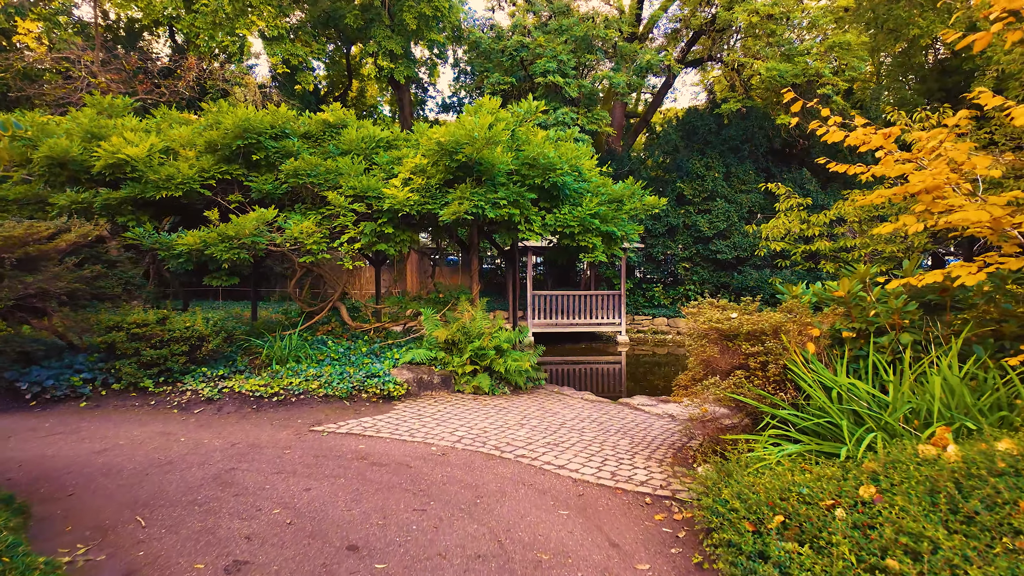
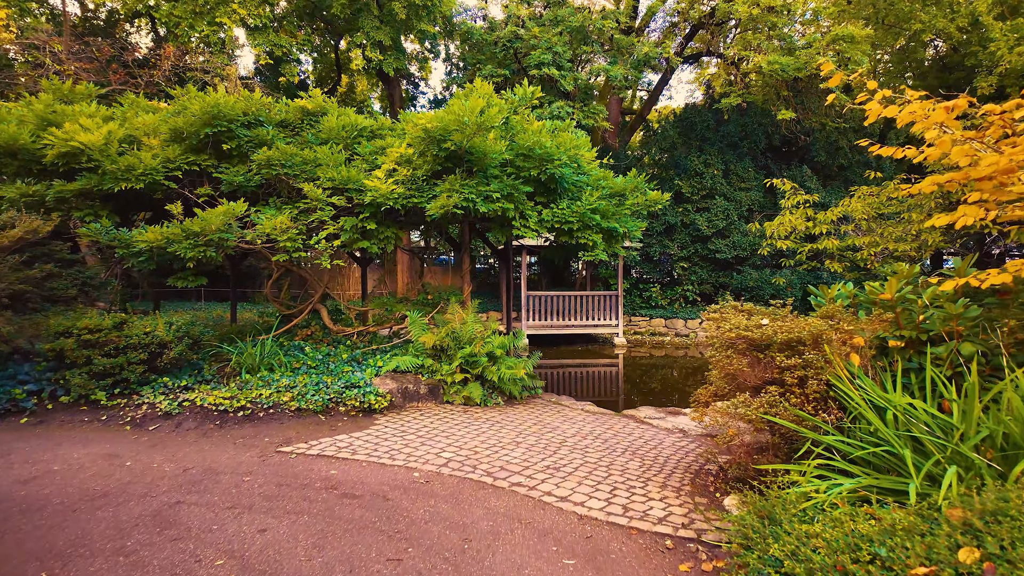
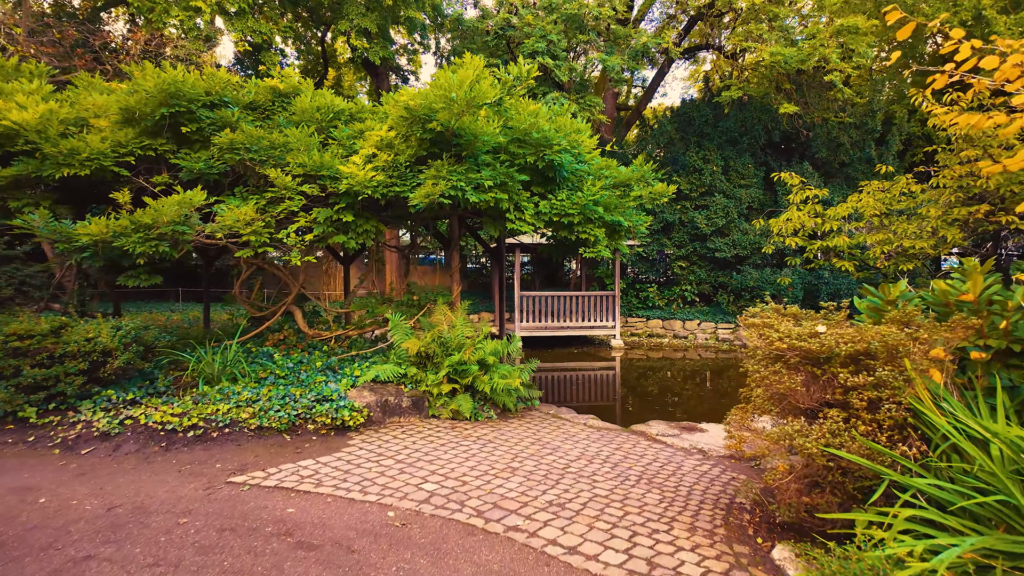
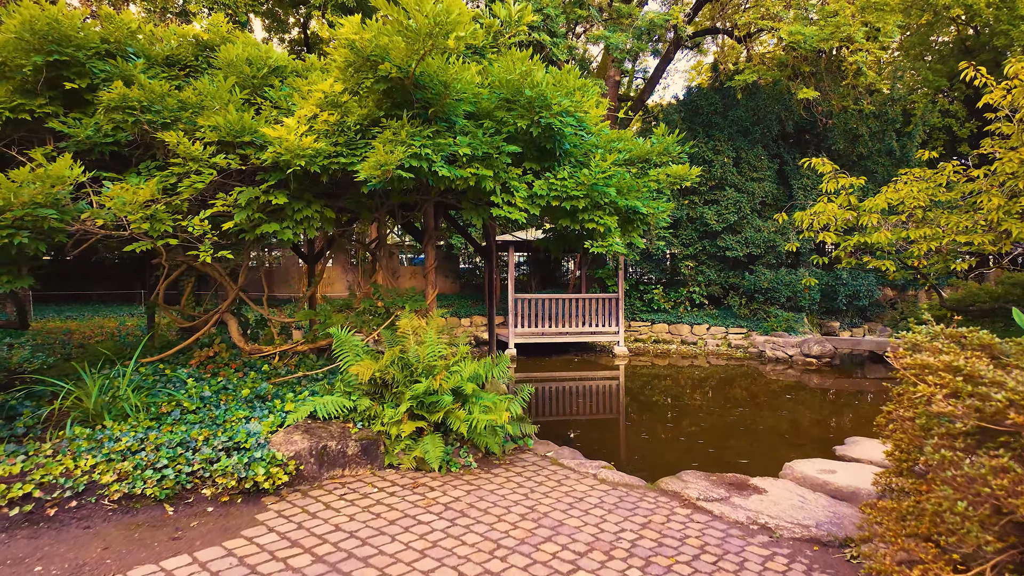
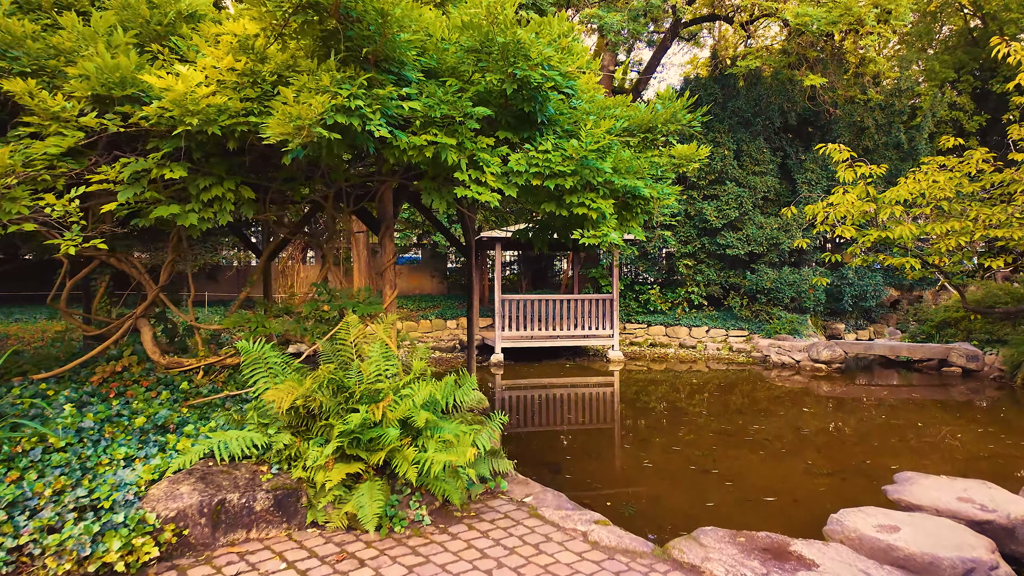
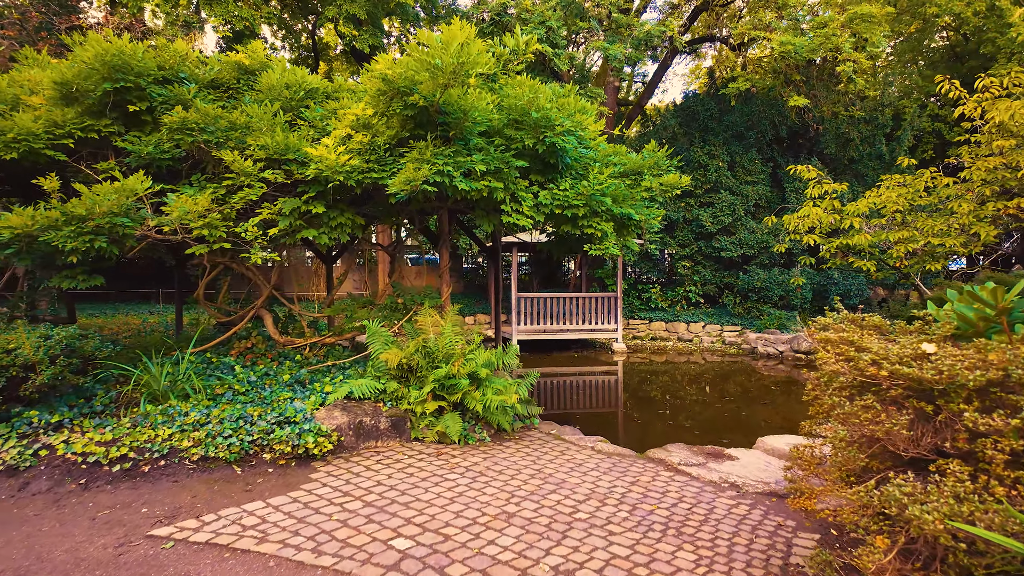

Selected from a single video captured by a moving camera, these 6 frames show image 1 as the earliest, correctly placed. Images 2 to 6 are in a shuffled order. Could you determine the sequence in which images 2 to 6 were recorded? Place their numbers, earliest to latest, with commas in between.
2, 3, 6, 4, 5
